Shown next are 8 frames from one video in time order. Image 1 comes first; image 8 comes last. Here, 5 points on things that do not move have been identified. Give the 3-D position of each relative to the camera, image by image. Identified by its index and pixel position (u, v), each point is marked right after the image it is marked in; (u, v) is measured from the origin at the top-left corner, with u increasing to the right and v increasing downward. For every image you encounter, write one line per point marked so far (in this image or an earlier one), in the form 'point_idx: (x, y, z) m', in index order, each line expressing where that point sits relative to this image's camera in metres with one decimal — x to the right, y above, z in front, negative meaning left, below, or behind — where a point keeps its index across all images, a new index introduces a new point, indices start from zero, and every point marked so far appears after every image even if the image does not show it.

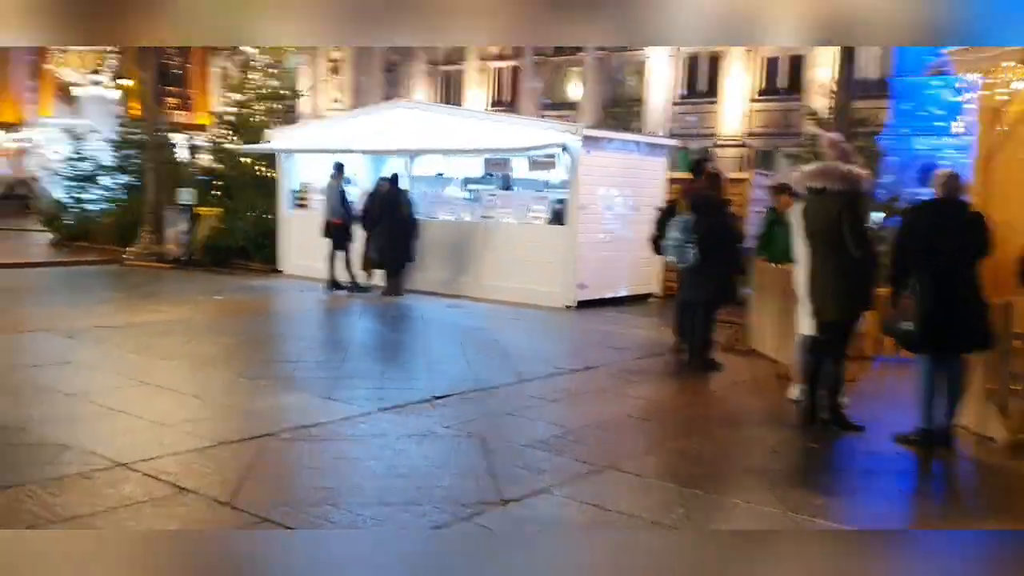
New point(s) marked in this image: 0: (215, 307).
0: (-3.6, -0.2, +10.7) m
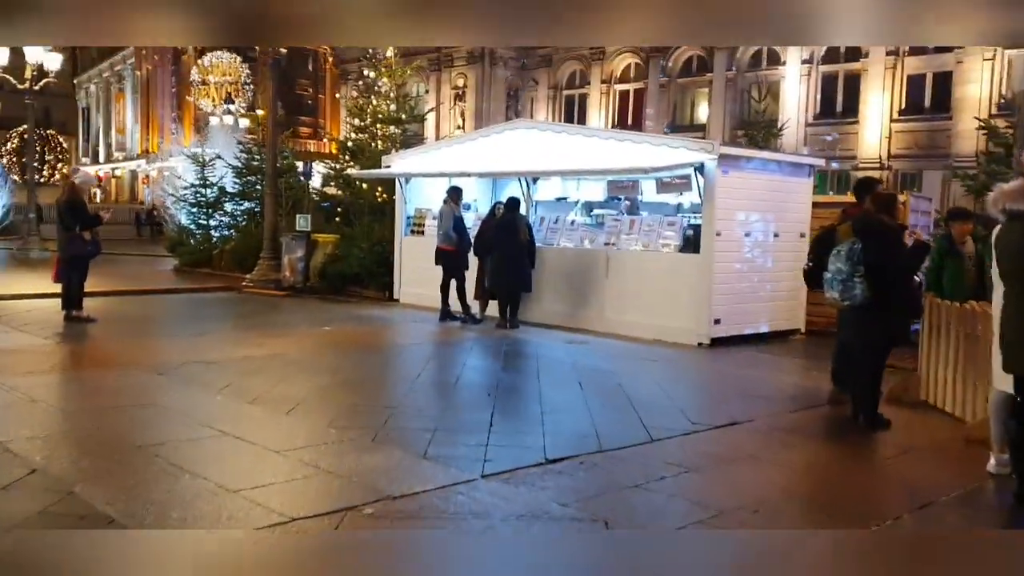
0: (-2.2, -0.6, +10.1) m
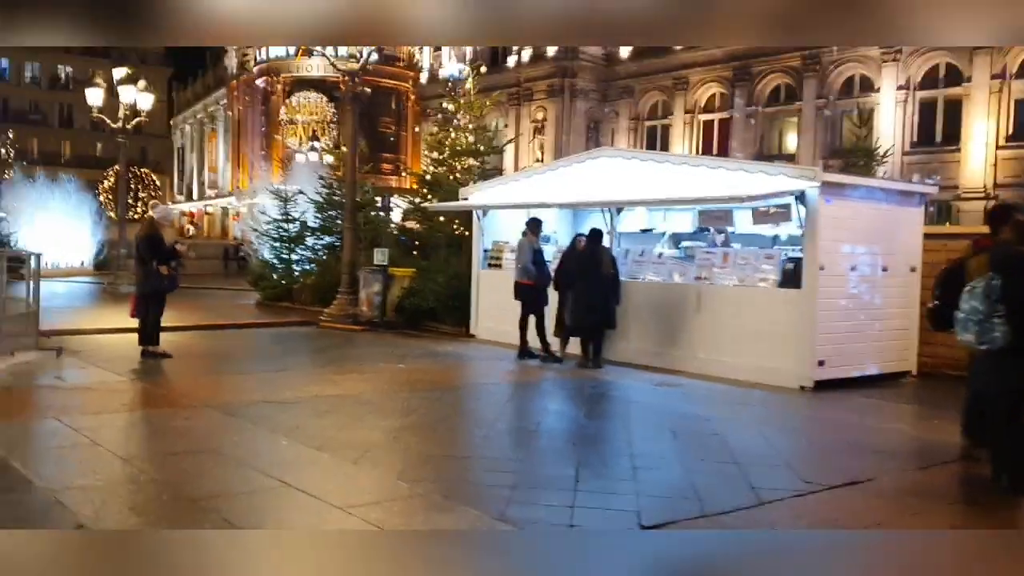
0: (-1.3, -1.0, +9.6) m
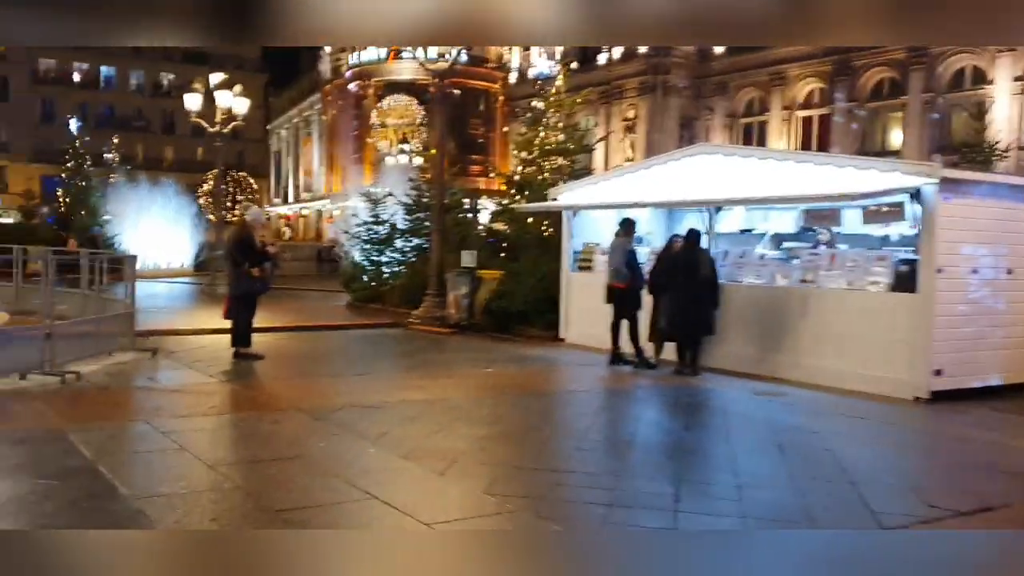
0: (-0.3, -1.0, +9.4) m
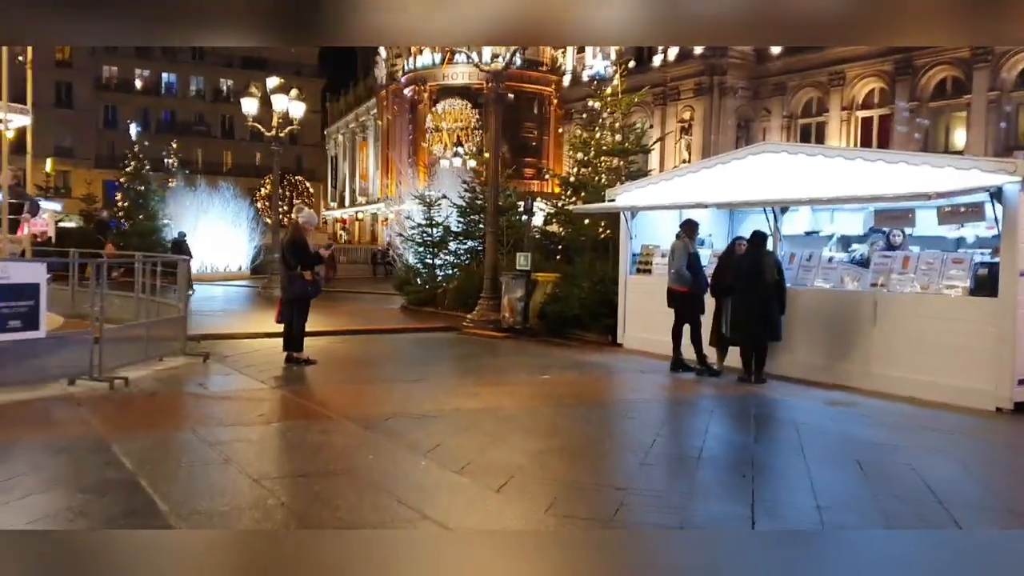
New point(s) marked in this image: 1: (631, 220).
0: (+0.3, -1.0, +9.0) m
1: (+1.8, +1.0, +13.1) m
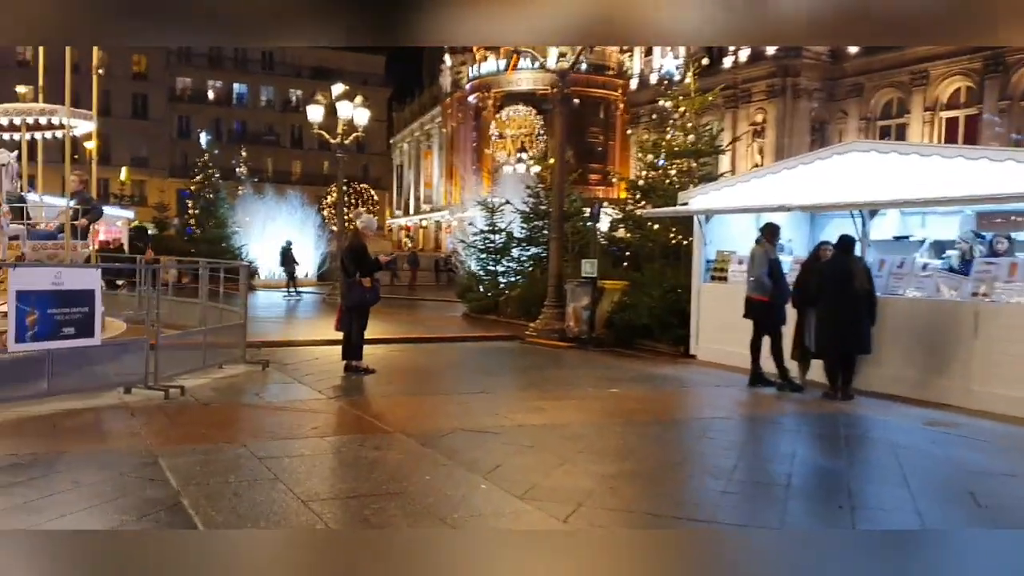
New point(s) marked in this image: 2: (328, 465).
0: (+0.9, -1.1, +8.5) m
1: (+2.7, +0.9, +12.5) m
2: (-1.2, -1.1, +5.7) m
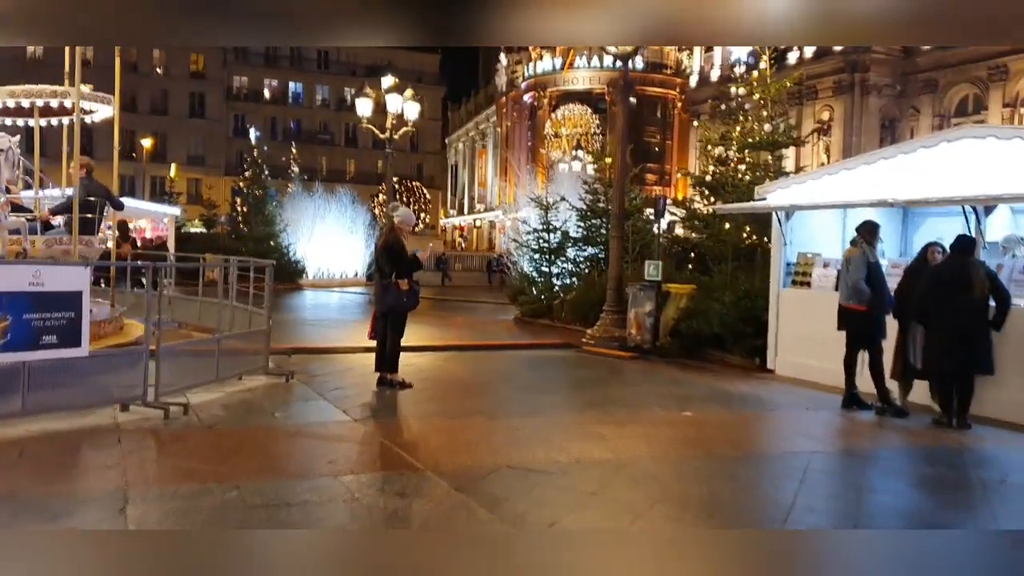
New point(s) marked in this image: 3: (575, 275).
0: (+1.4, -1.2, +7.2) m
1: (+3.4, +0.8, +11.1) m
2: (-0.9, -1.2, +4.5) m
3: (+1.3, +0.3, +18.0) m
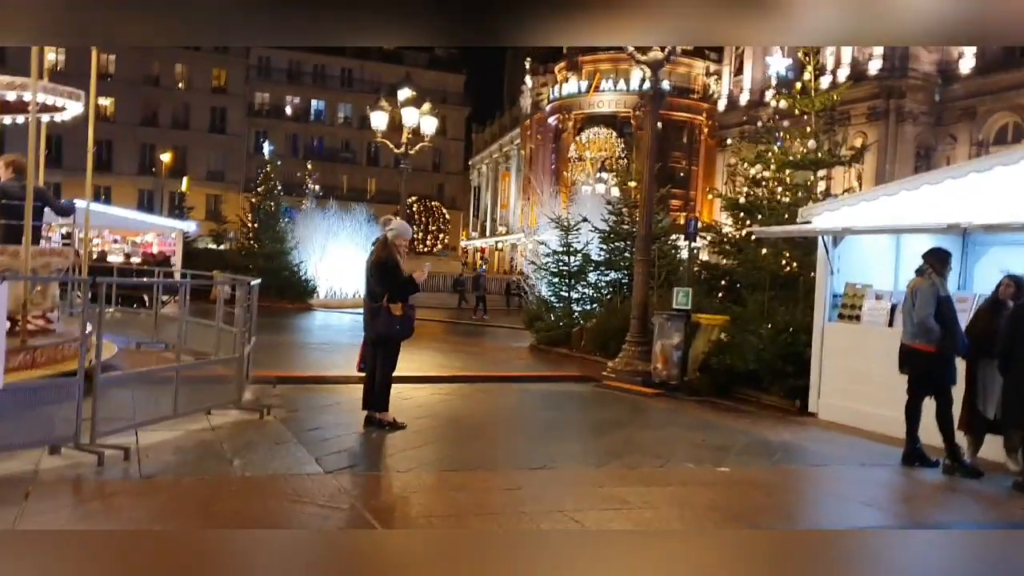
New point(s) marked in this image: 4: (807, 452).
0: (+1.4, -1.4, +6.0) m
1: (+3.6, +0.4, +9.9) m
2: (-0.9, -1.3, +3.4) m
3: (+1.6, -0.2, +16.9) m
4: (+2.6, -1.4, +7.8) m
